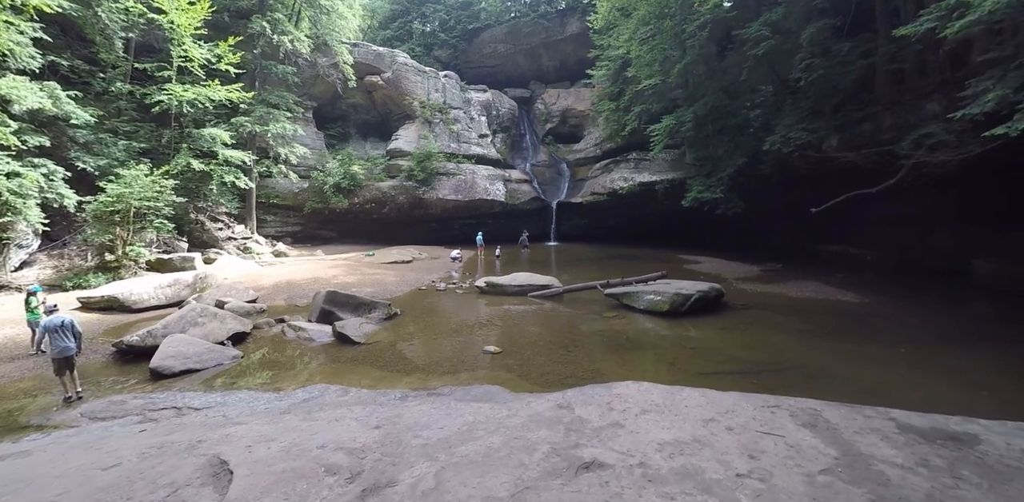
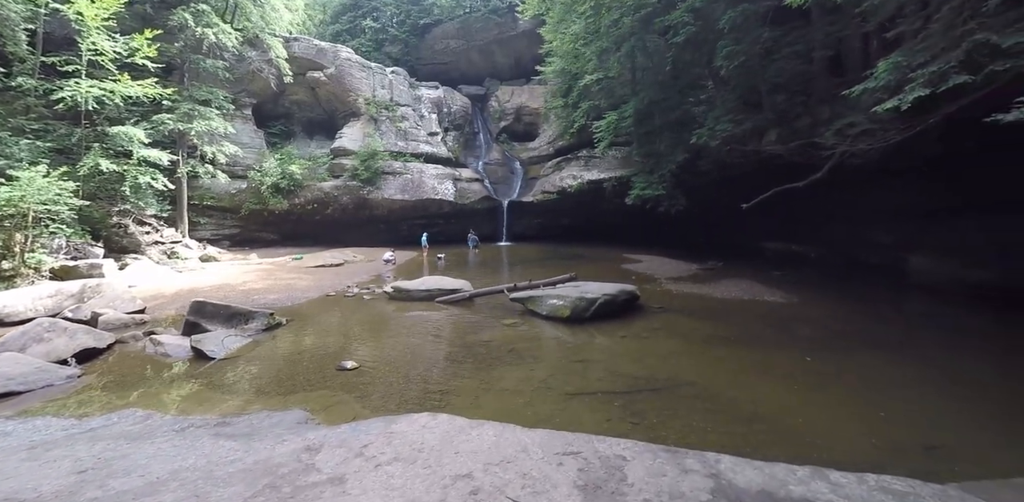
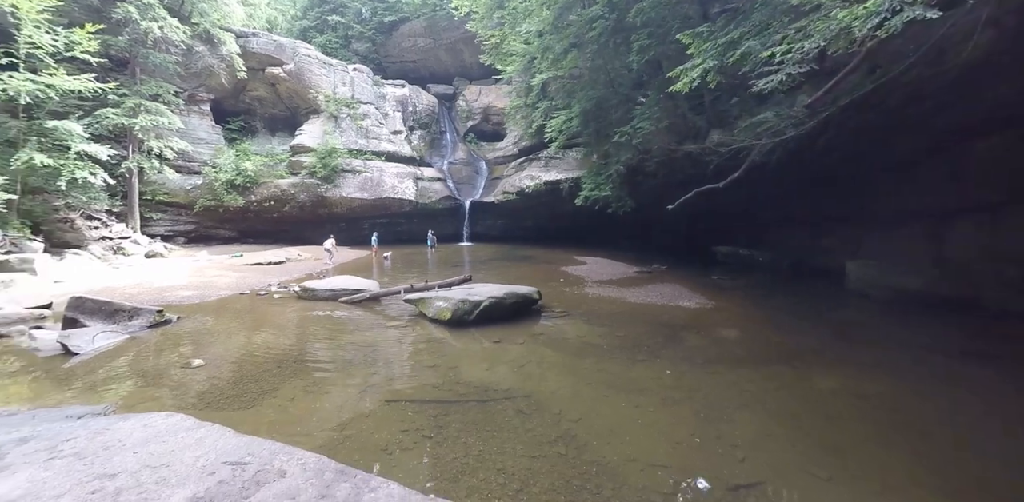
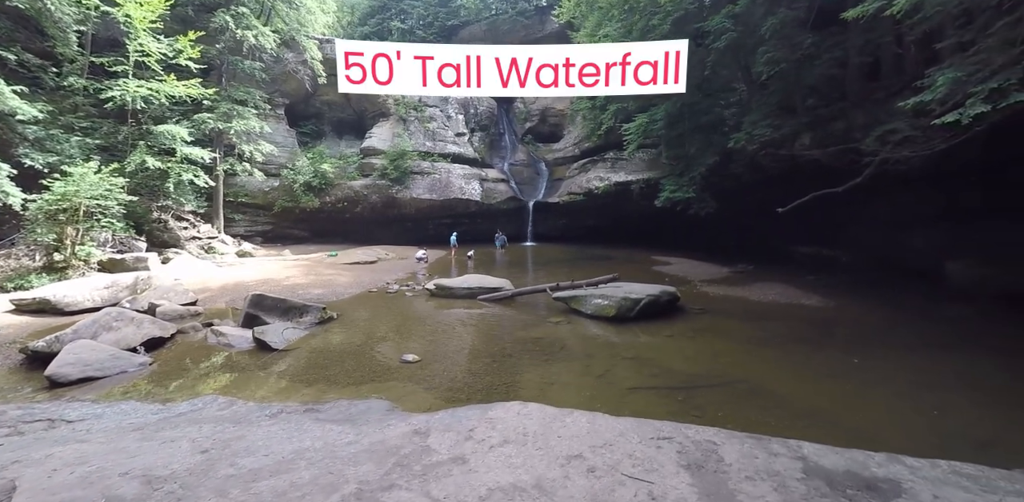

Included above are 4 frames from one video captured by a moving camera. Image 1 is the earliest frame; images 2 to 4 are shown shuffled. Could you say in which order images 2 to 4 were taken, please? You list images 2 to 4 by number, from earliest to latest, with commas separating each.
4, 2, 3
